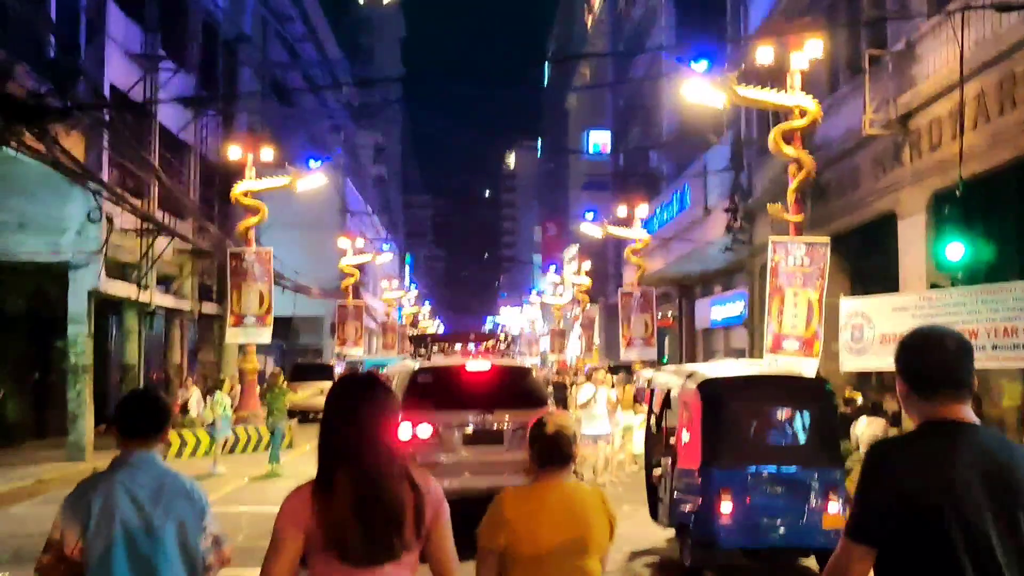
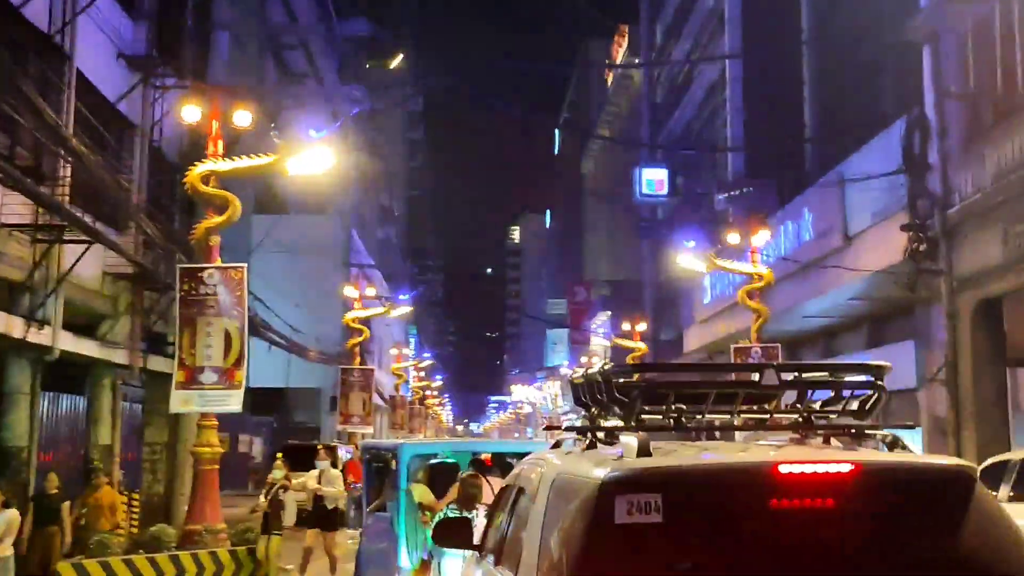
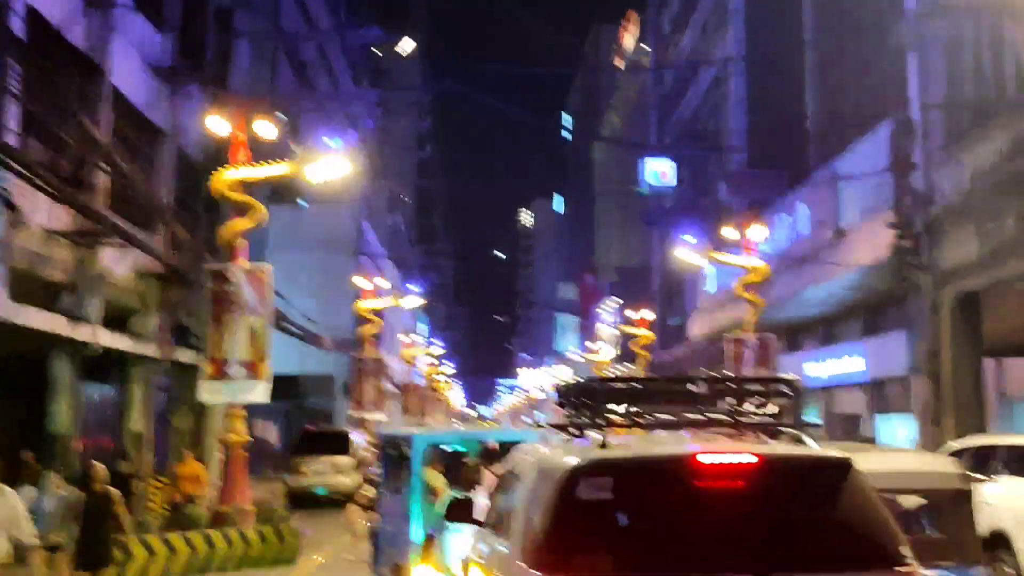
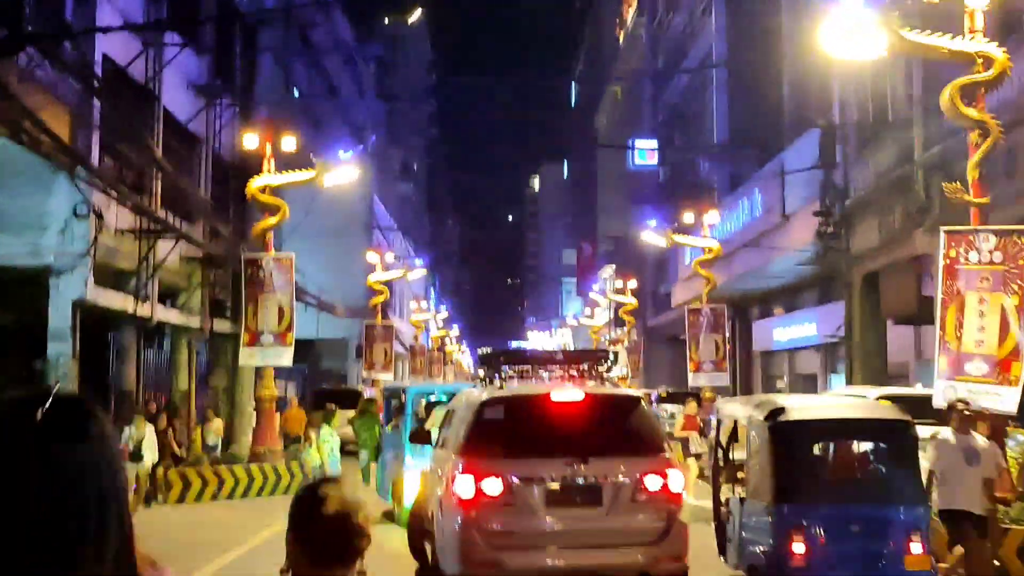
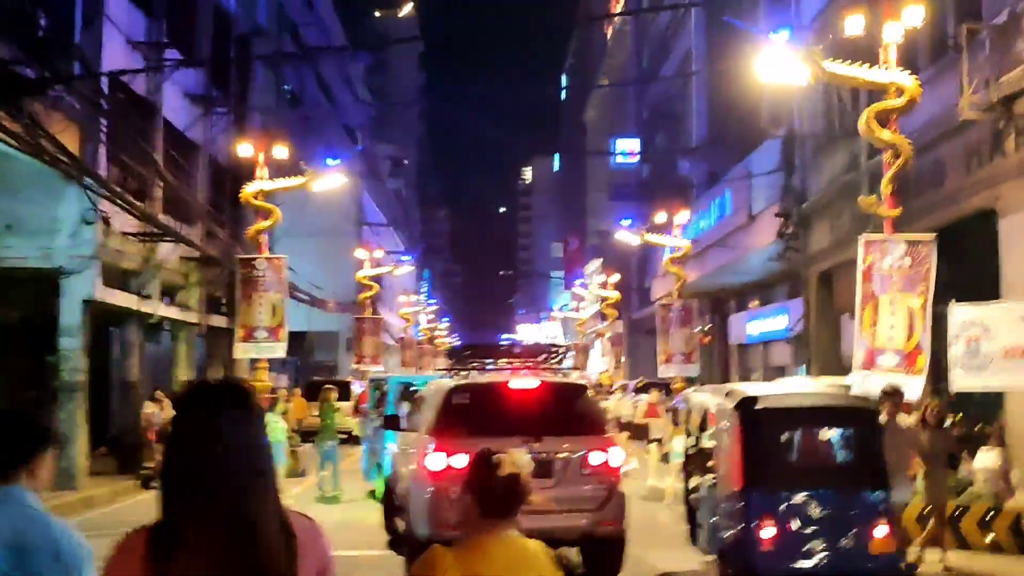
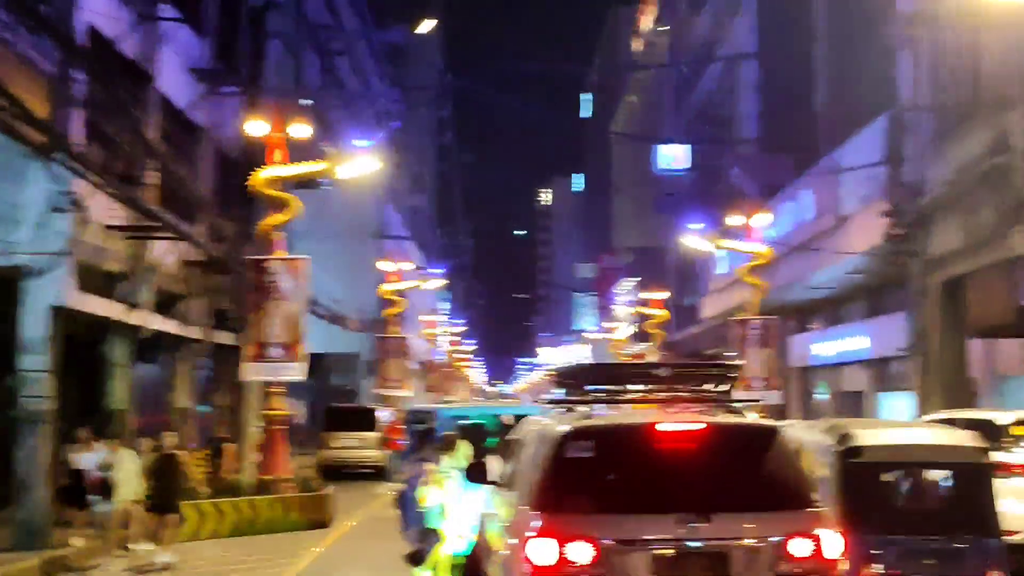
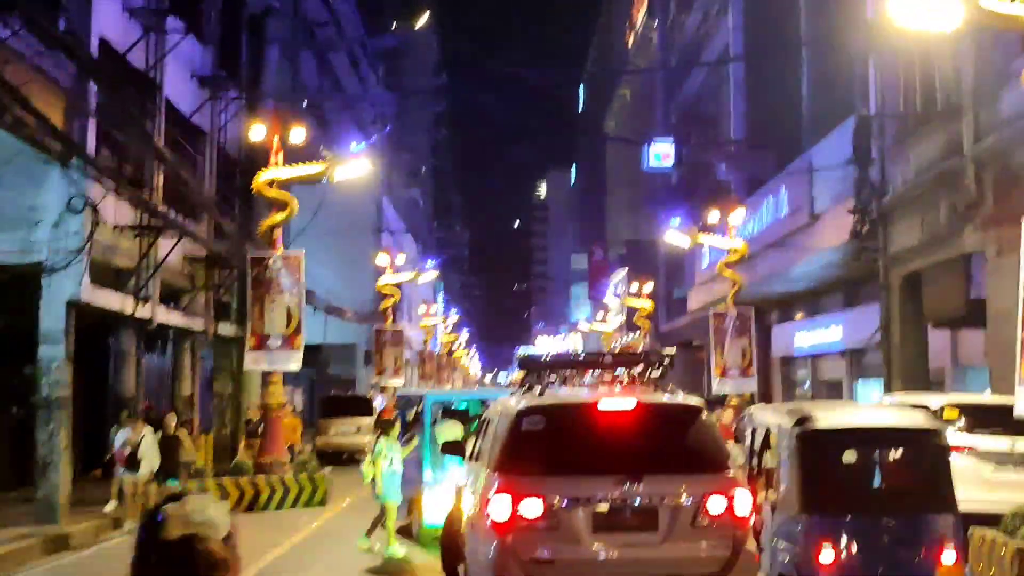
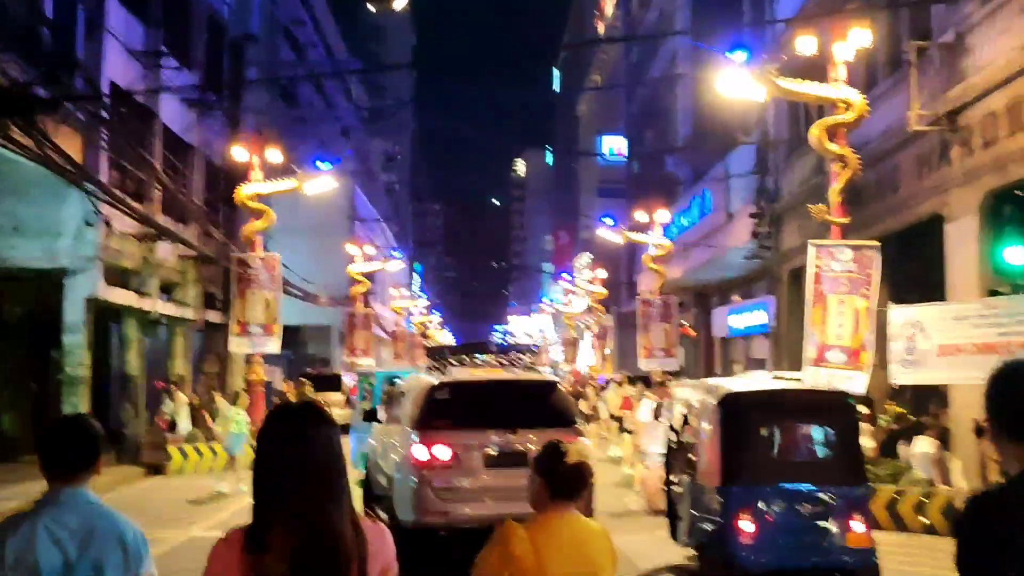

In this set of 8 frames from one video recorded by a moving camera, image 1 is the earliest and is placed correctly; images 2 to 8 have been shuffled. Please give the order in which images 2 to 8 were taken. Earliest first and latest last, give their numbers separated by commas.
8, 5, 4, 7, 6, 3, 2
